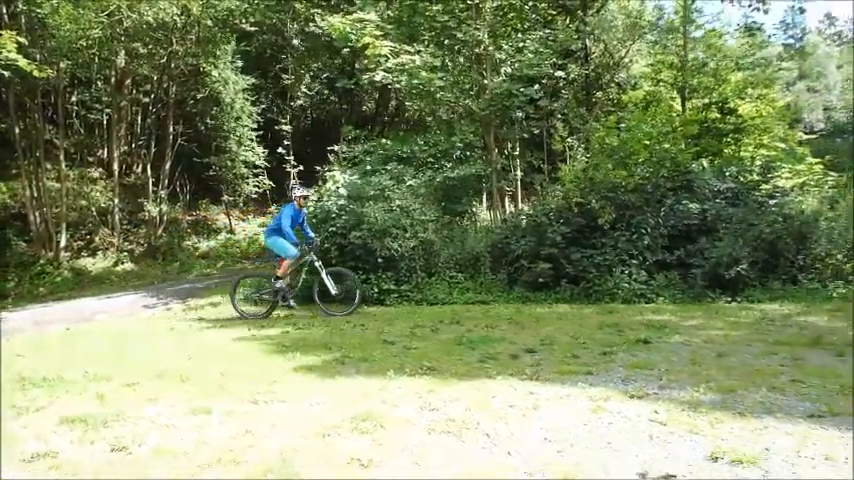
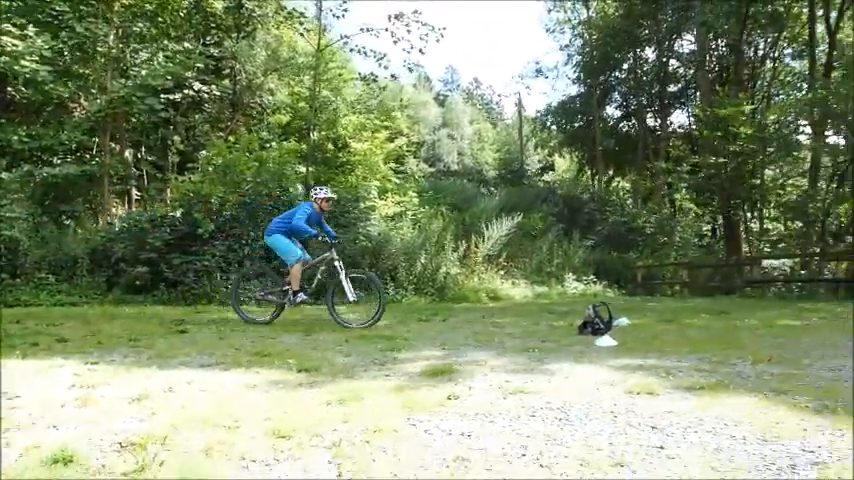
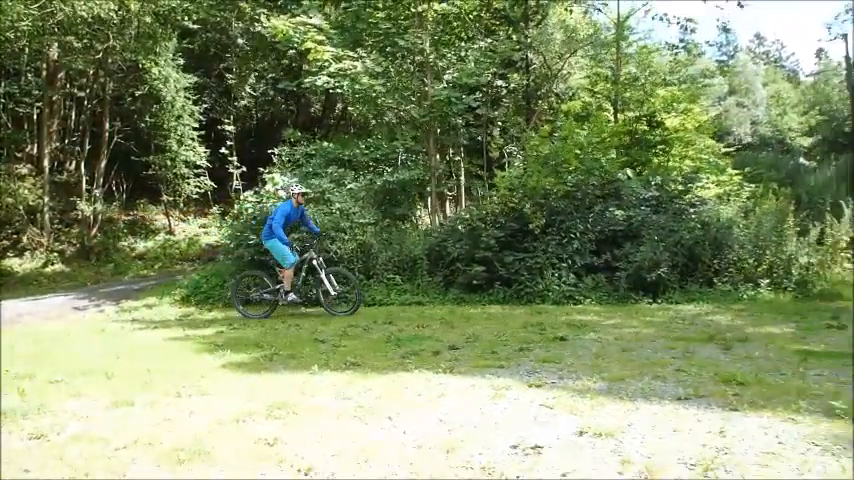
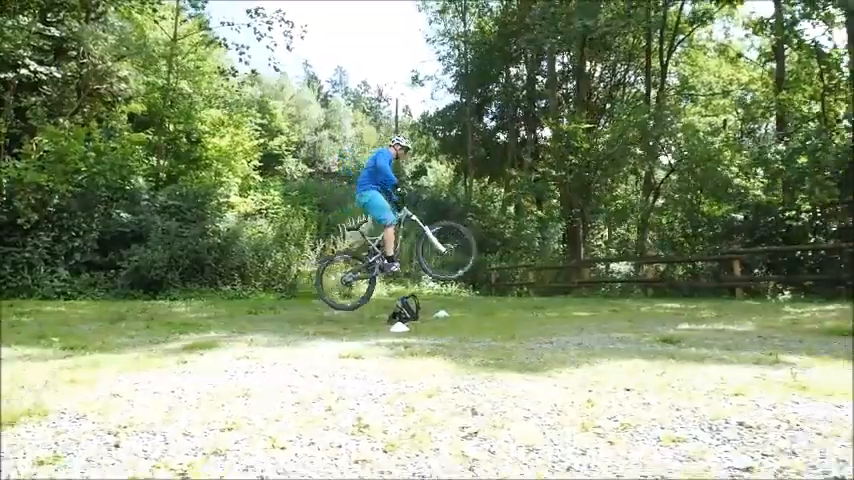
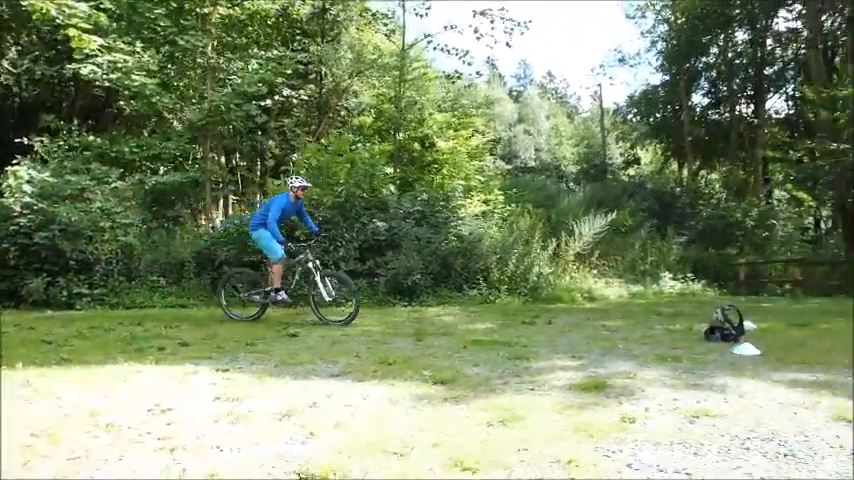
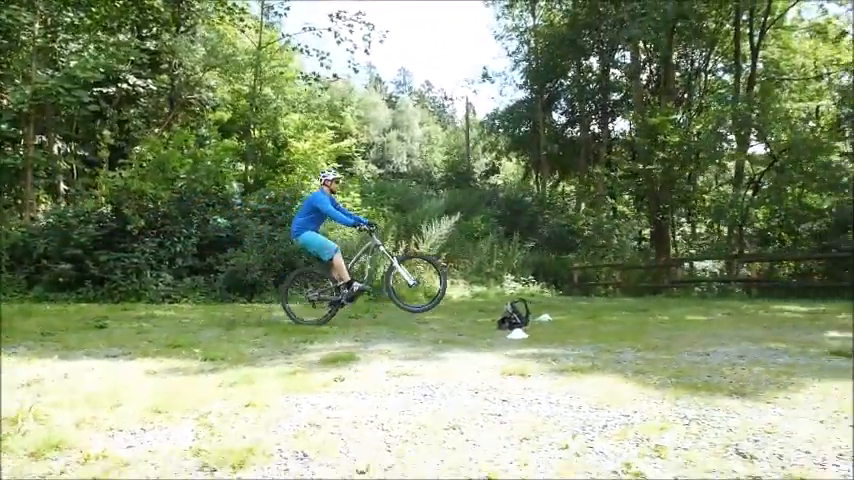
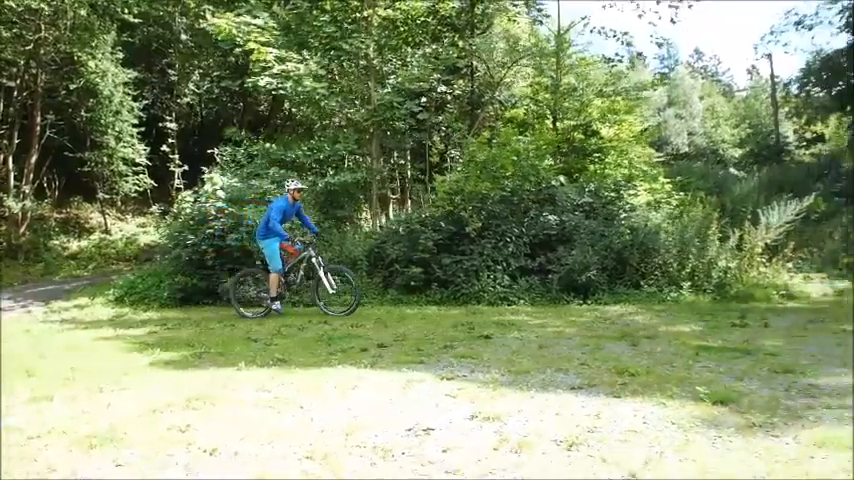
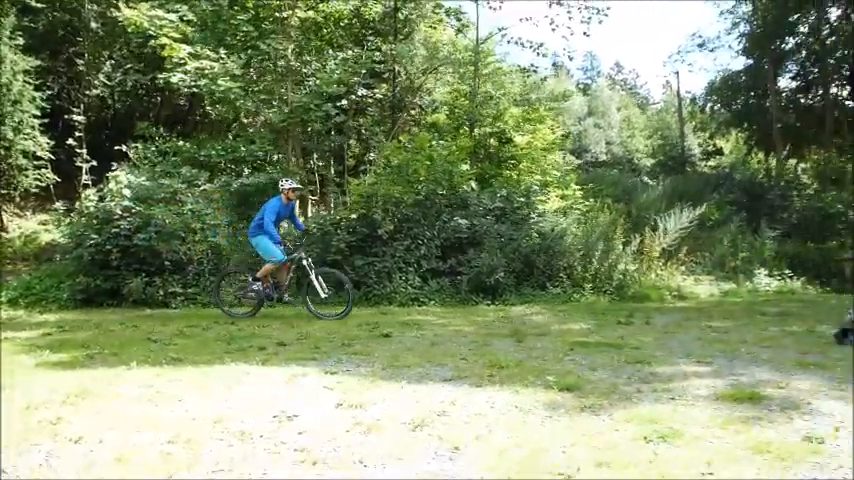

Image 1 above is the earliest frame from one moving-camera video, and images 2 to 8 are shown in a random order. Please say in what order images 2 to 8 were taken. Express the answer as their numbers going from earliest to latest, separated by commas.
3, 7, 8, 5, 2, 6, 4
